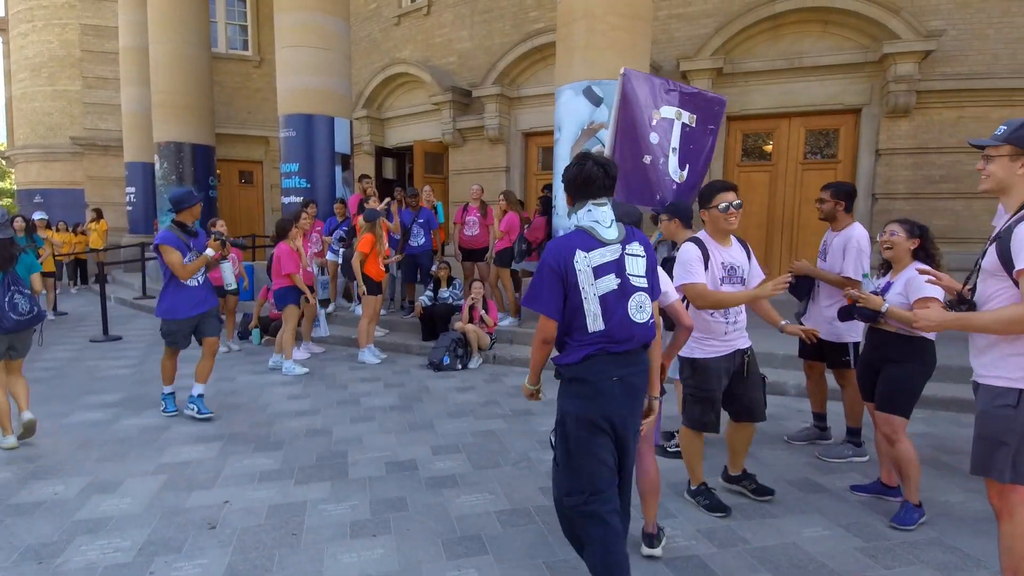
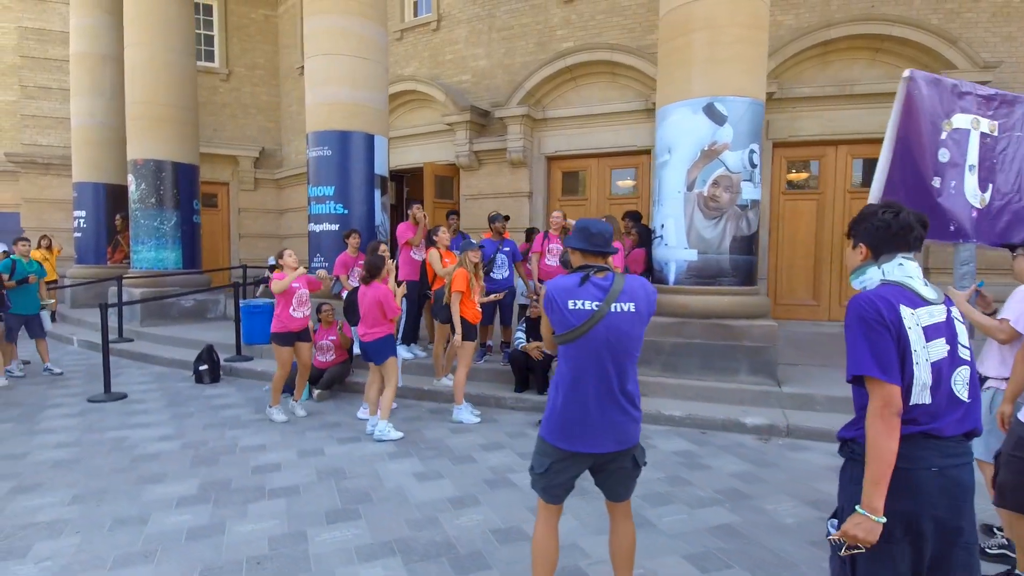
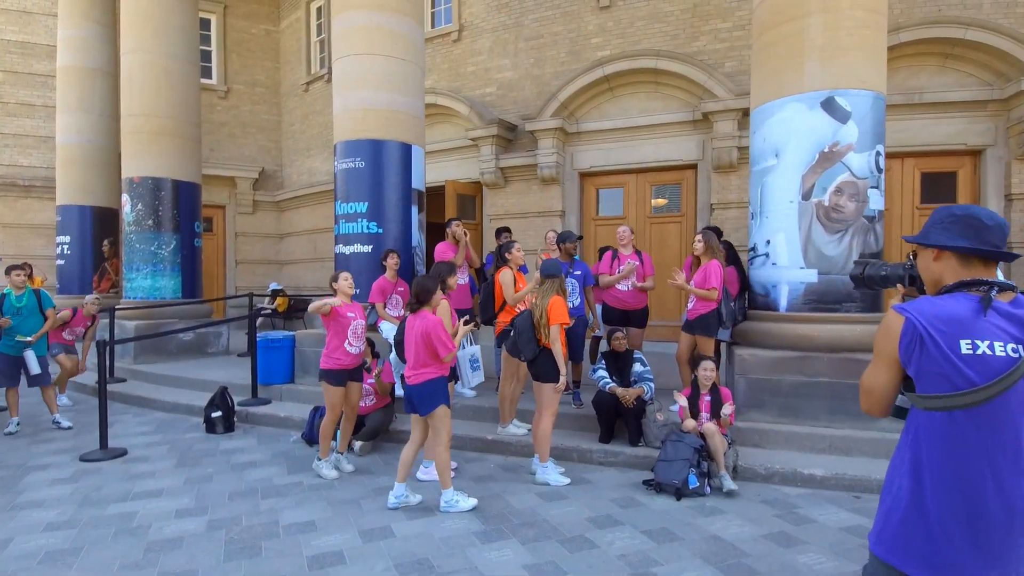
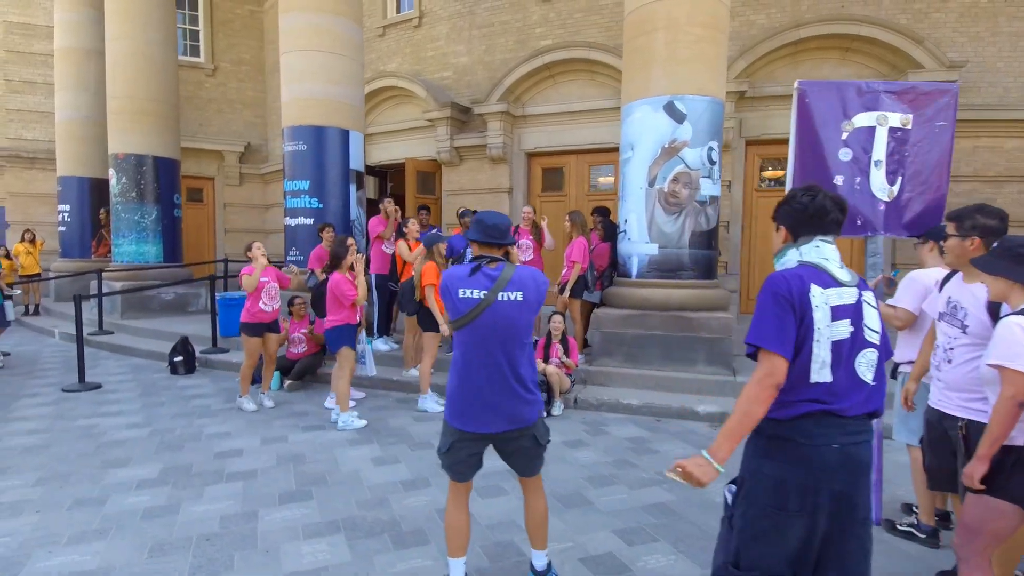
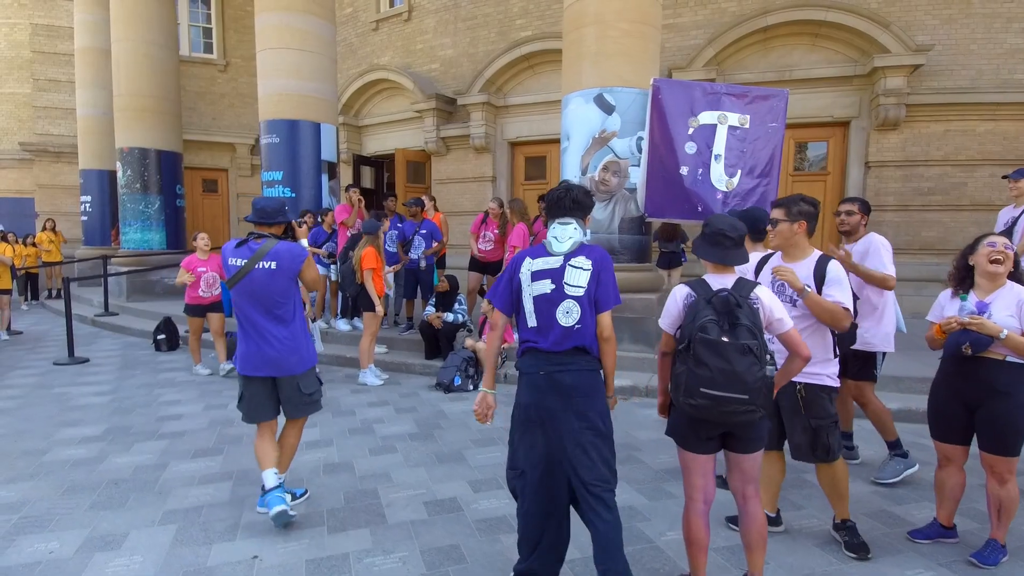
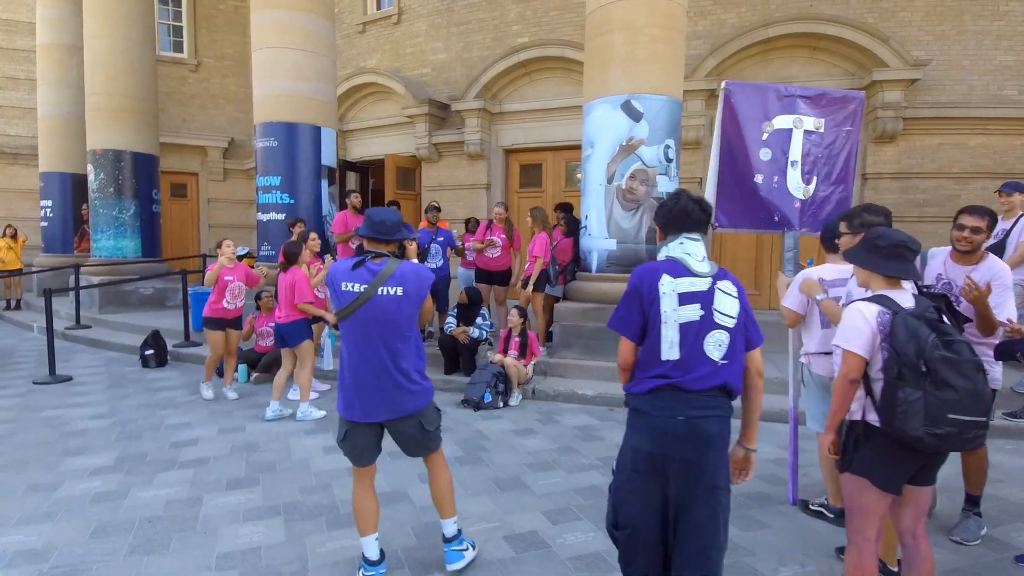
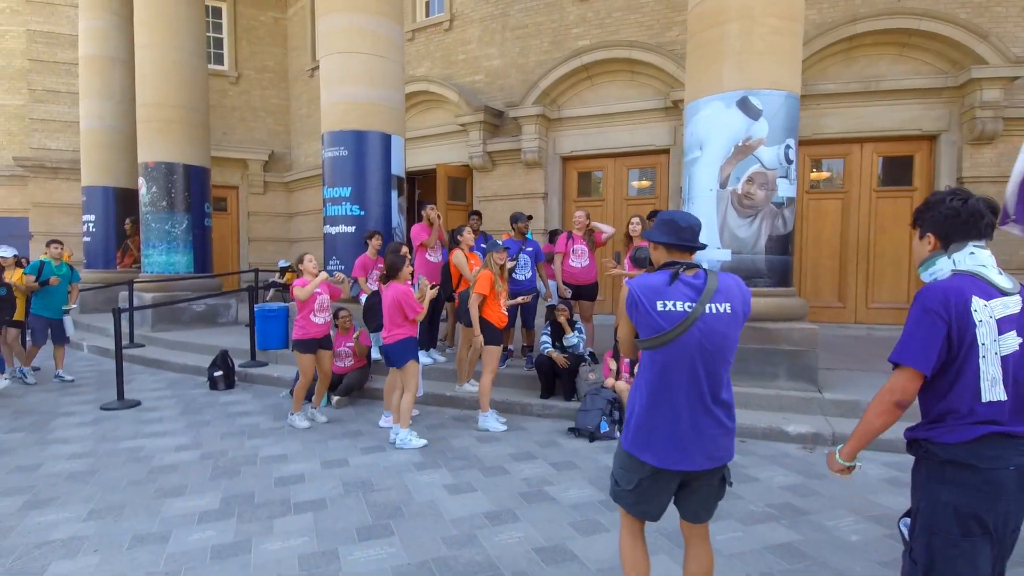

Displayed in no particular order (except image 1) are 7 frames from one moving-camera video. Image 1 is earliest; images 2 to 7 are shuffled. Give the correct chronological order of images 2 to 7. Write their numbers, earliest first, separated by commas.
5, 6, 4, 2, 7, 3
